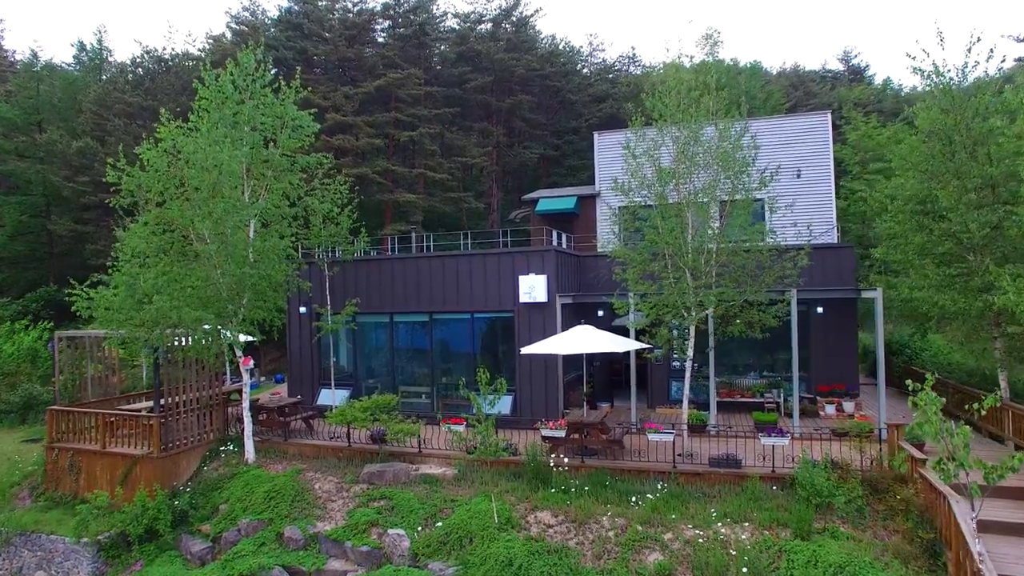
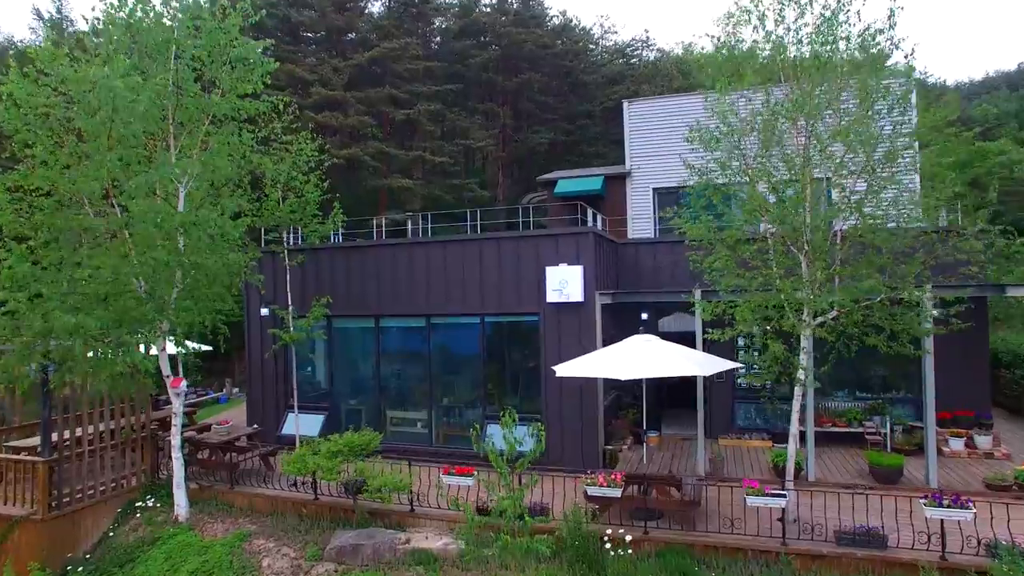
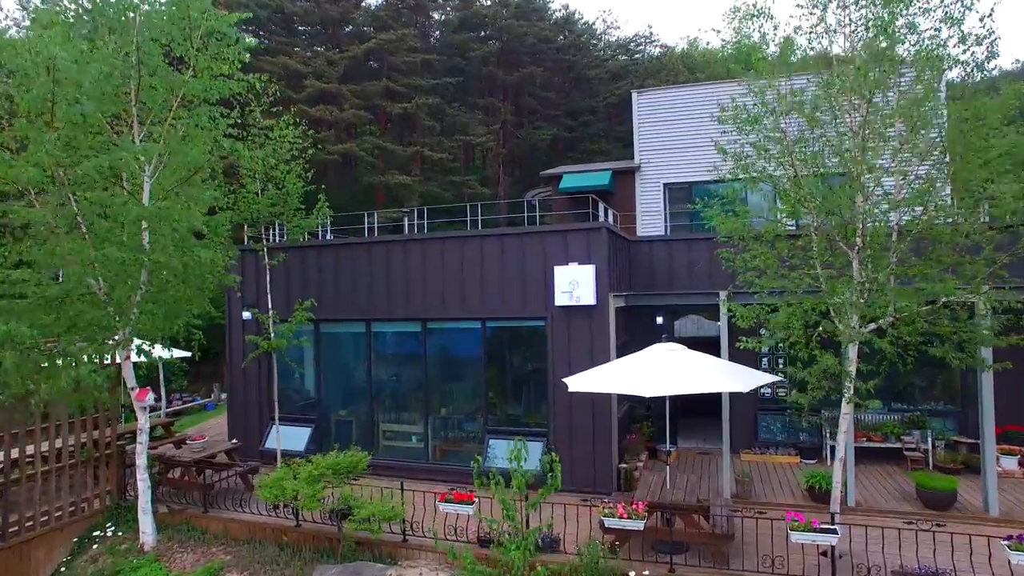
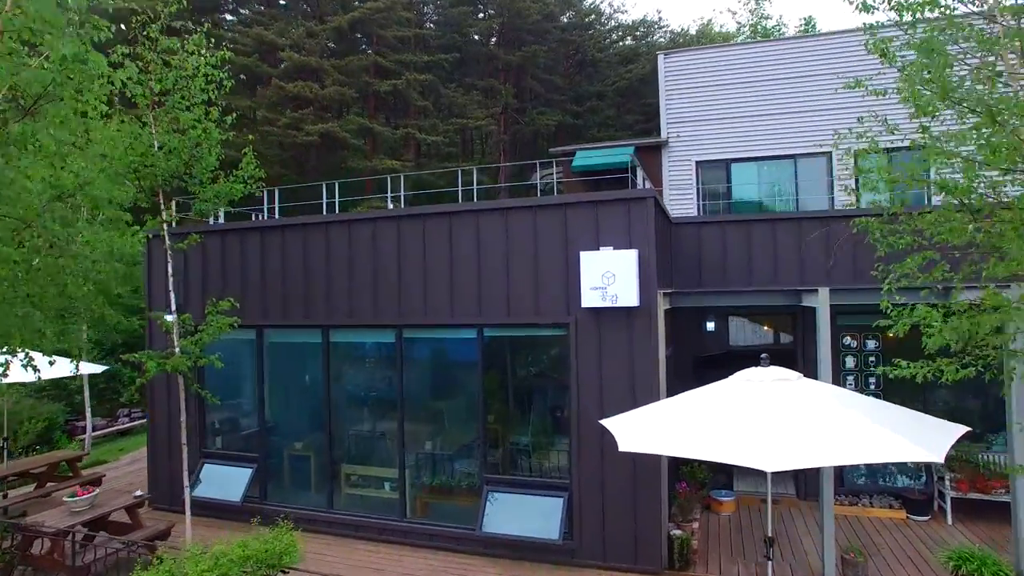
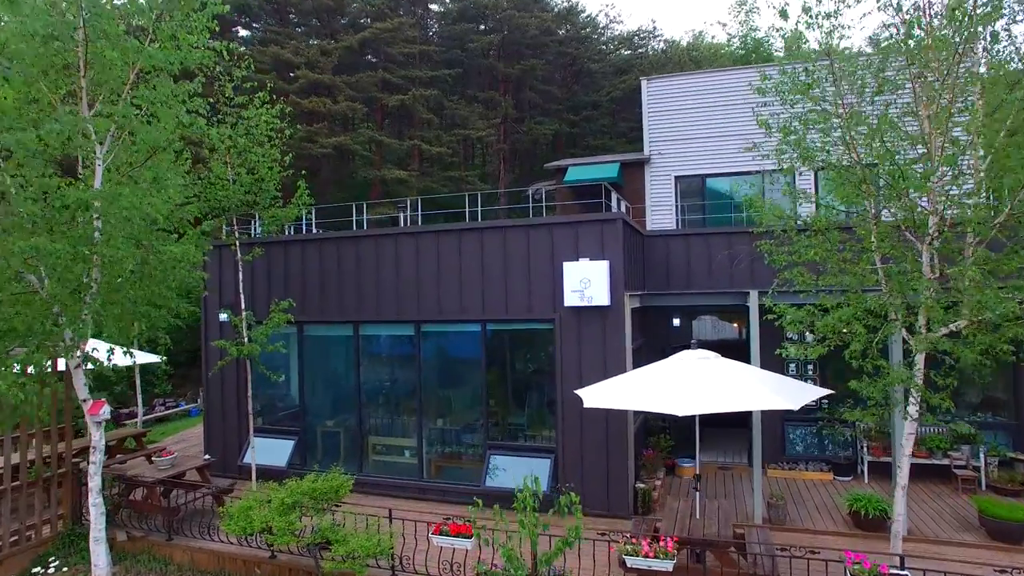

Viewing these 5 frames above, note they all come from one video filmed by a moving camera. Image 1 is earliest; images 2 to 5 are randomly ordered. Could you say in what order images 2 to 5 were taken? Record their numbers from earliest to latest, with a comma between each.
2, 3, 5, 4
